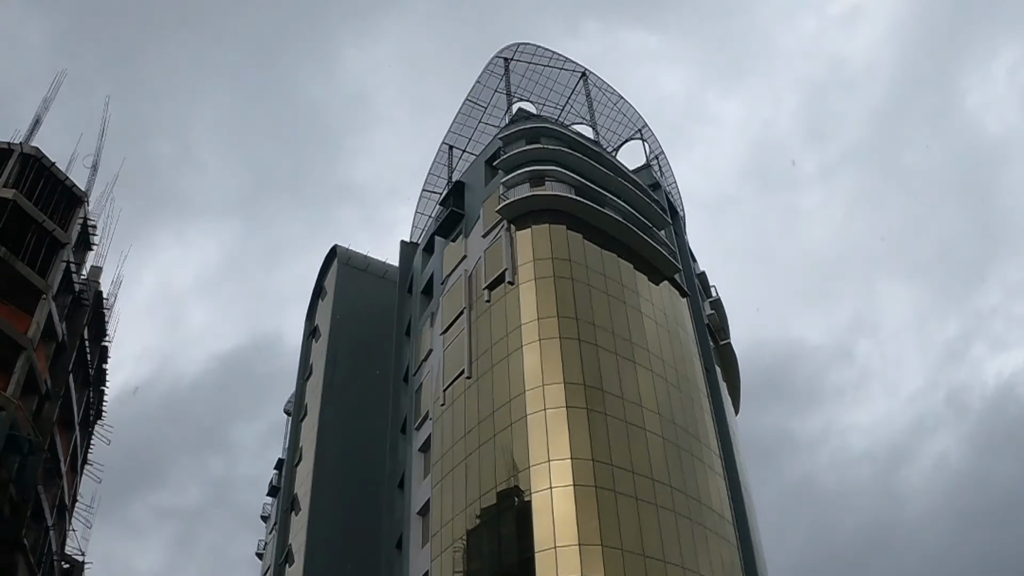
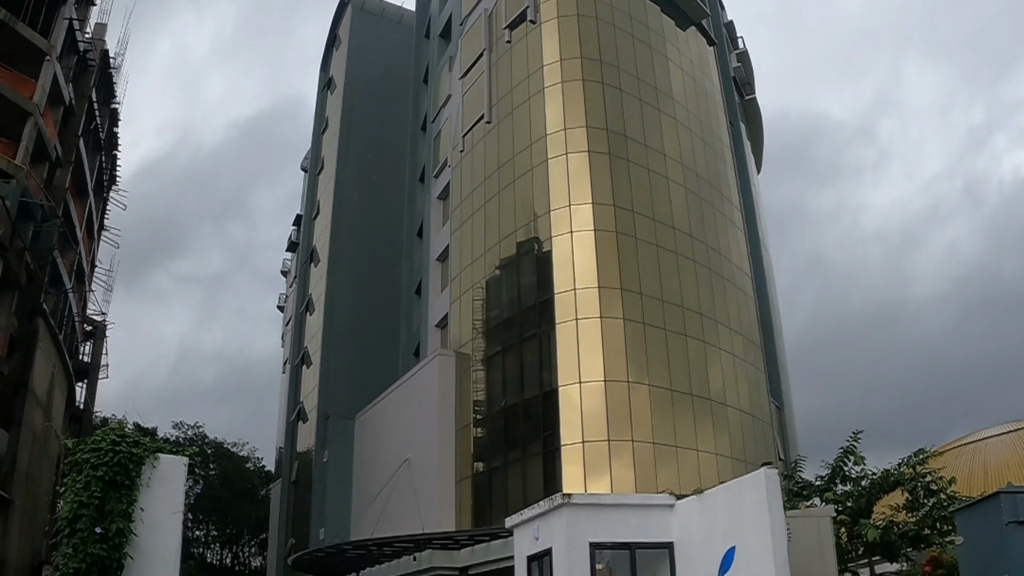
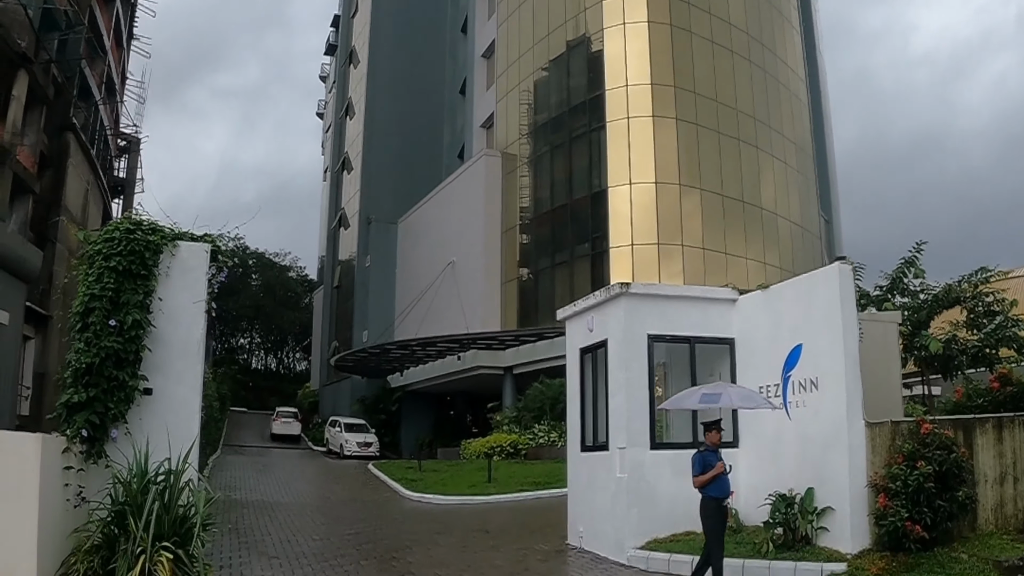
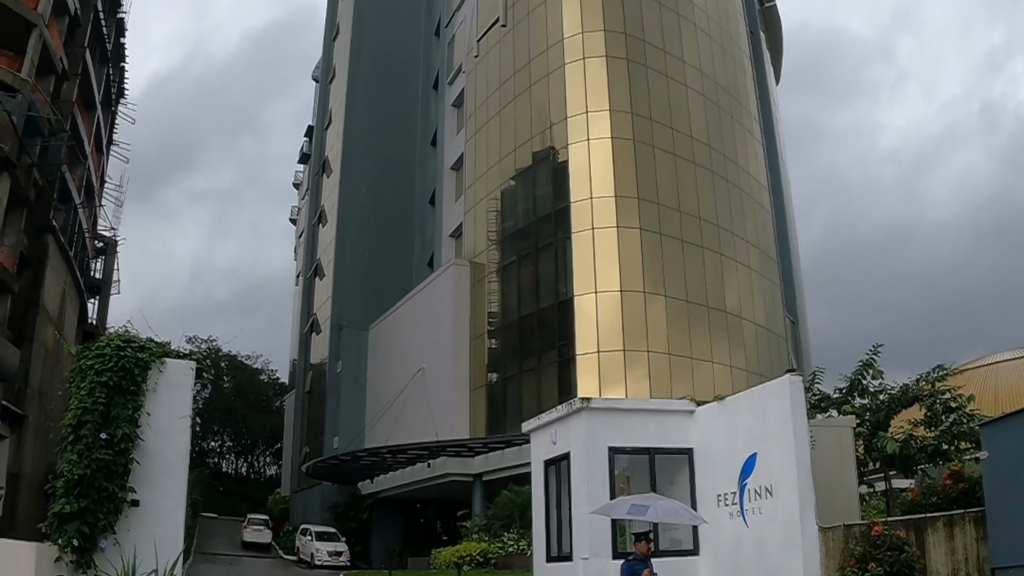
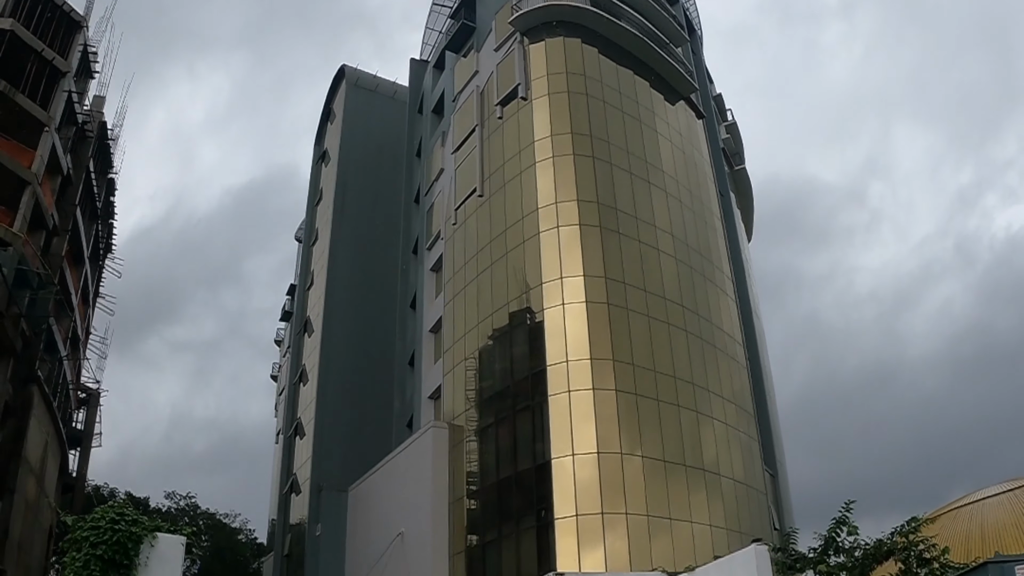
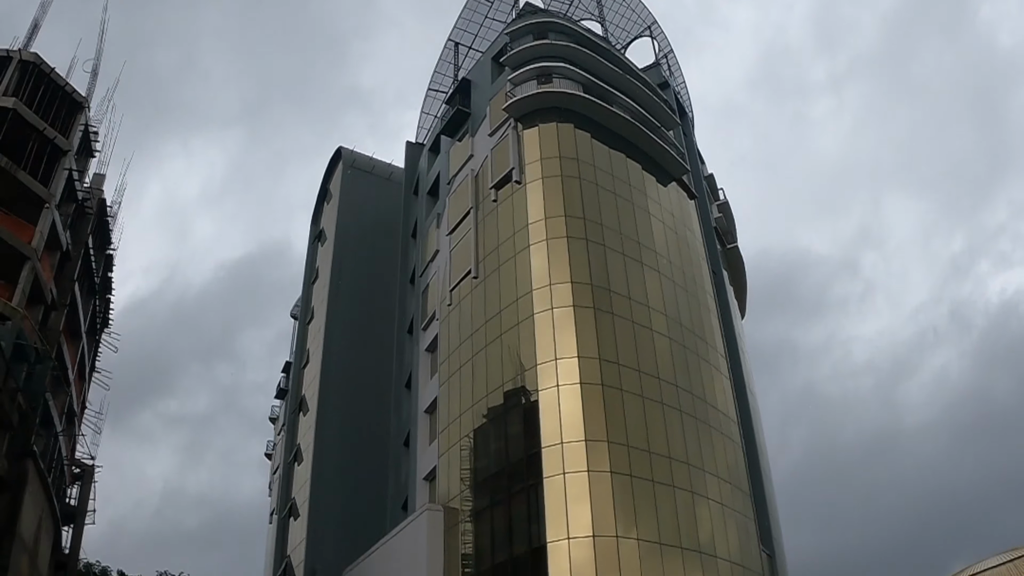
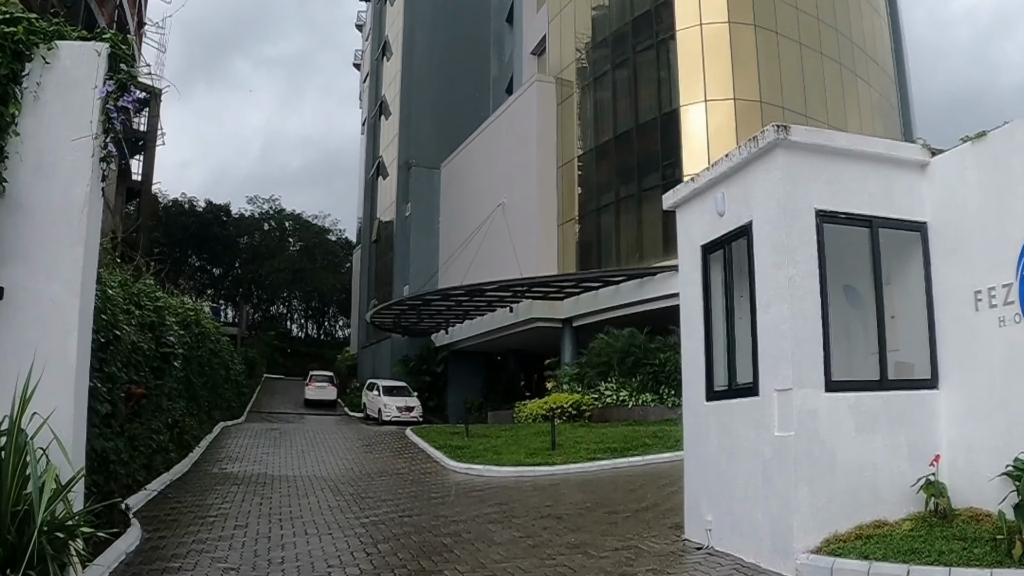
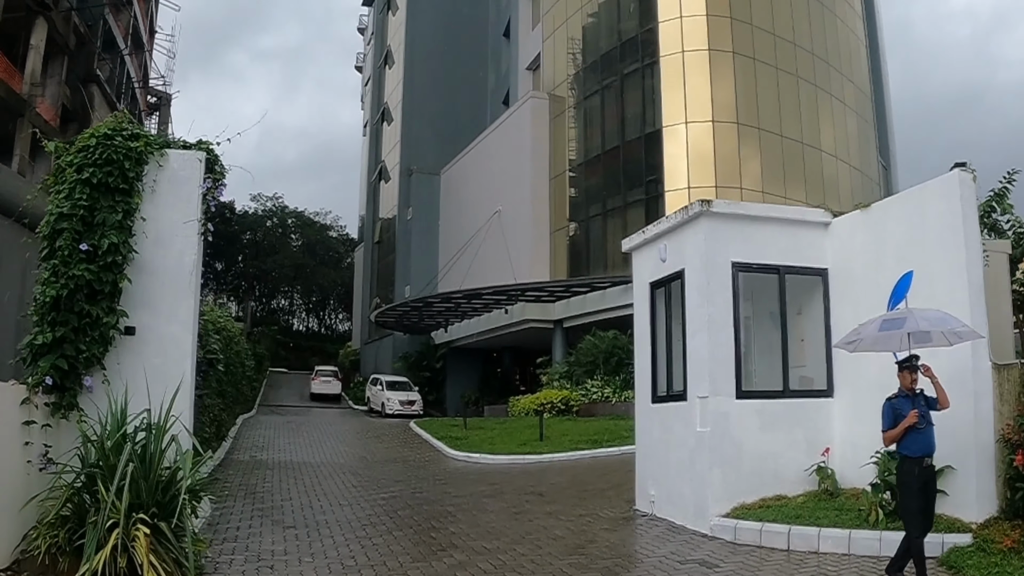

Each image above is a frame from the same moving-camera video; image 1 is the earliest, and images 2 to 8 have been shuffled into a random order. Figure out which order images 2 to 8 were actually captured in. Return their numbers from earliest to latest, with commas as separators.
6, 5, 2, 4, 3, 8, 7
